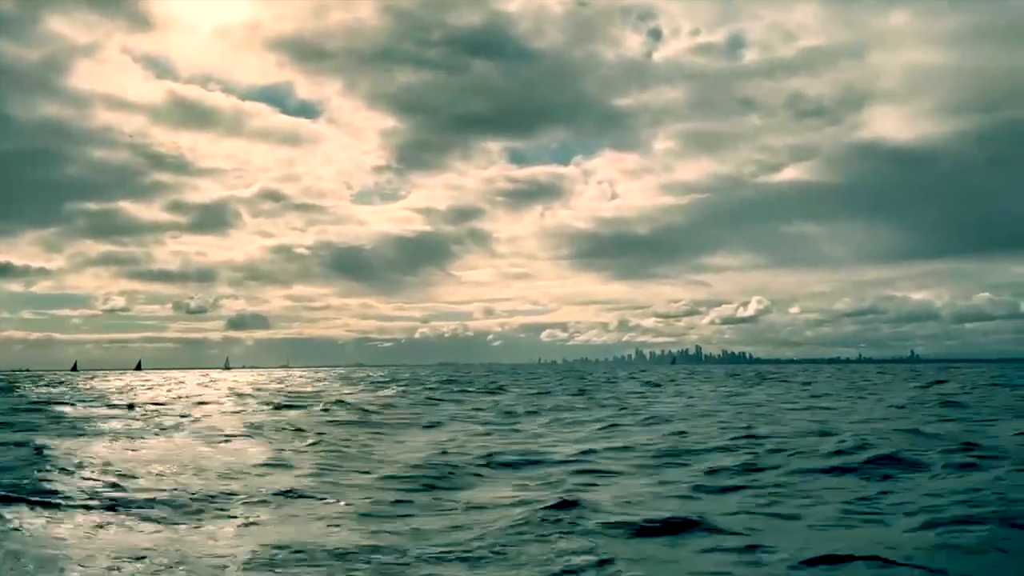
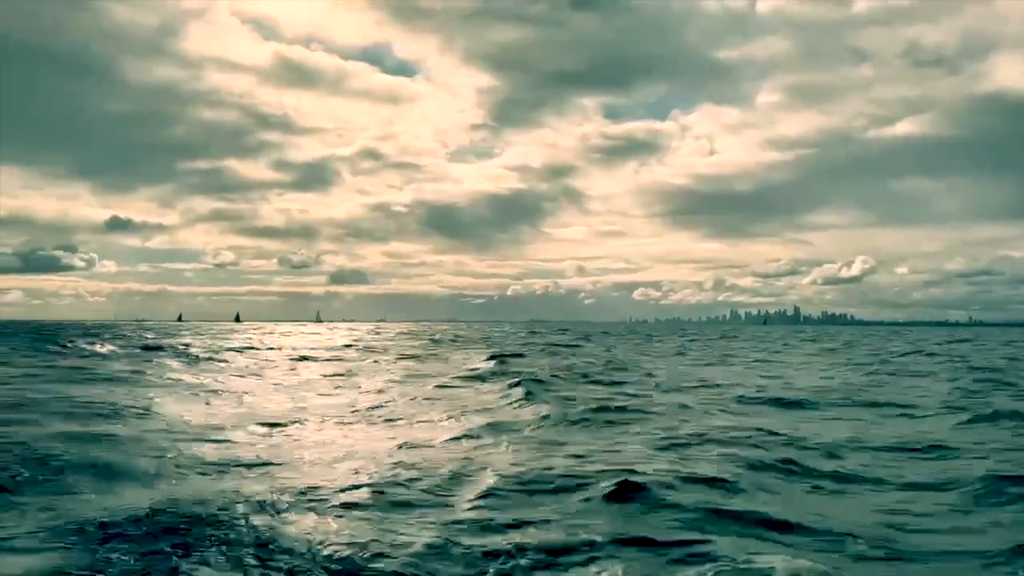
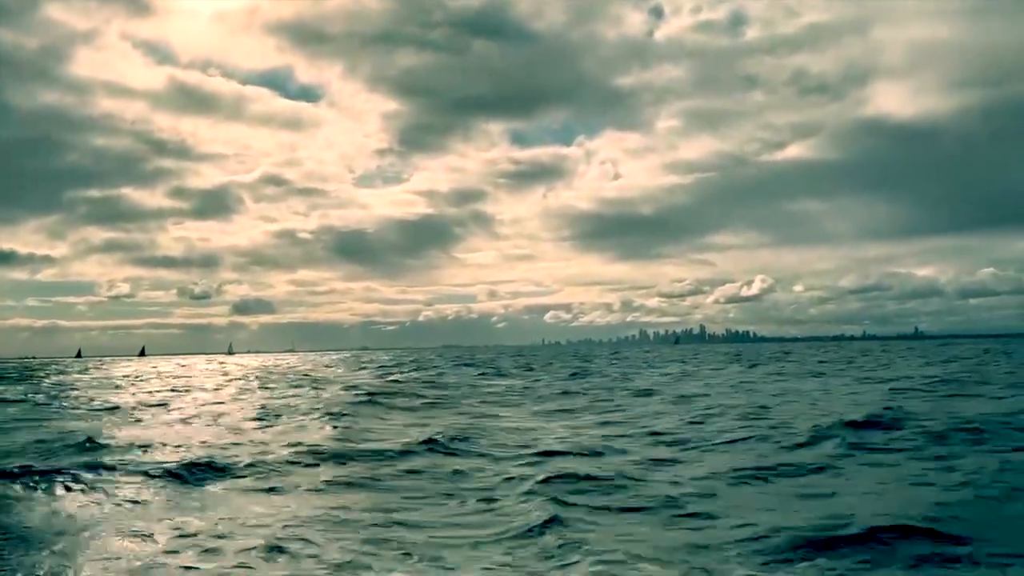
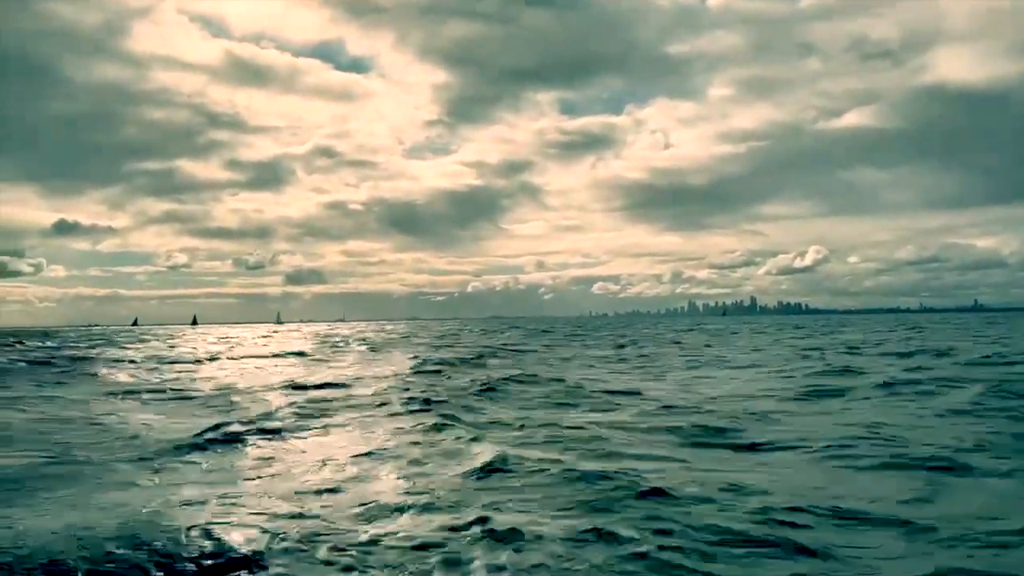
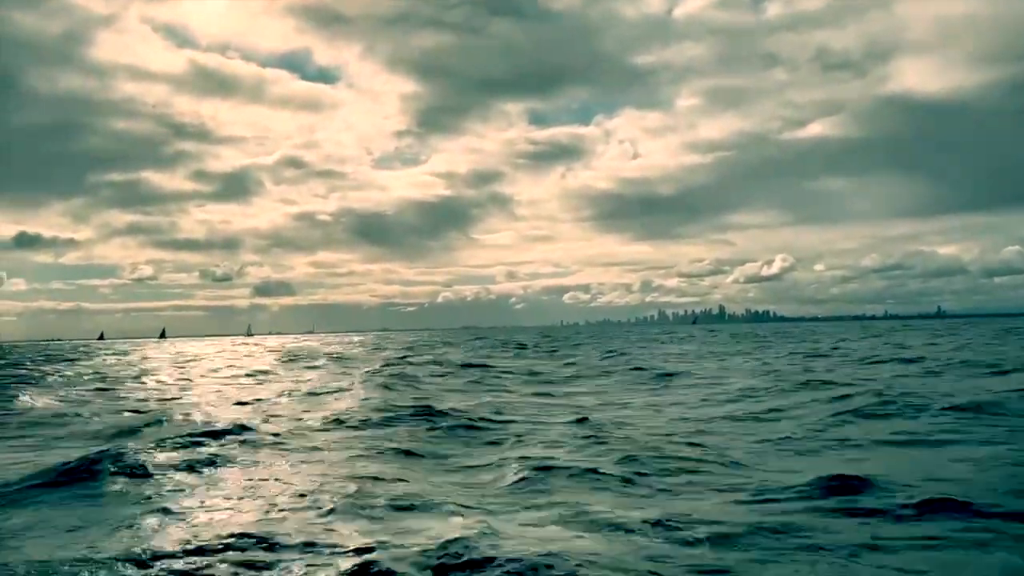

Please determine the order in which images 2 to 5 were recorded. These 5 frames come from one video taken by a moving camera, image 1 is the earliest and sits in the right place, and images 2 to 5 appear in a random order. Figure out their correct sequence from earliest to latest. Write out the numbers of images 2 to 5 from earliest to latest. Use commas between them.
3, 5, 4, 2
